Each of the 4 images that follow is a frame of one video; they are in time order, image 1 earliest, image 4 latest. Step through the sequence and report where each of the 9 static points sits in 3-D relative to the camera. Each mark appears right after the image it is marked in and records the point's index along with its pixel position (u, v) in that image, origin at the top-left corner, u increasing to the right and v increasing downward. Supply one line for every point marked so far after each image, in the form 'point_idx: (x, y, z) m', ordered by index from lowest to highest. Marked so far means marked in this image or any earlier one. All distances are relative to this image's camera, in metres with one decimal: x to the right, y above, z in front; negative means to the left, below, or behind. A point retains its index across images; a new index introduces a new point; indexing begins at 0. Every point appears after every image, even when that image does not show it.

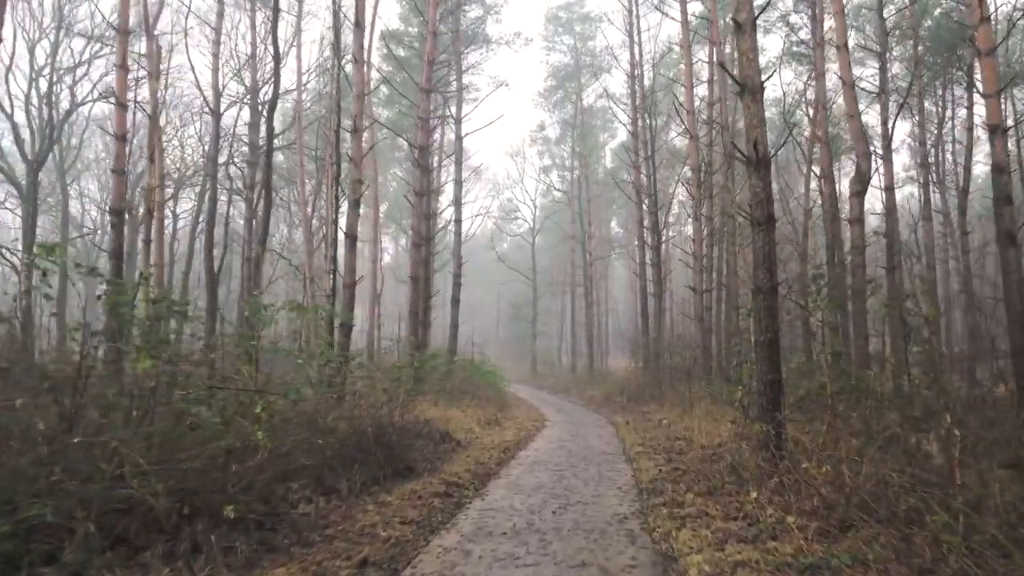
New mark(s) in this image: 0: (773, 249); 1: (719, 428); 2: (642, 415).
0: (+2.6, +0.4, +6.9) m
1: (+3.4, -2.3, +11.3) m
2: (+3.1, -3.0, +16.4) m
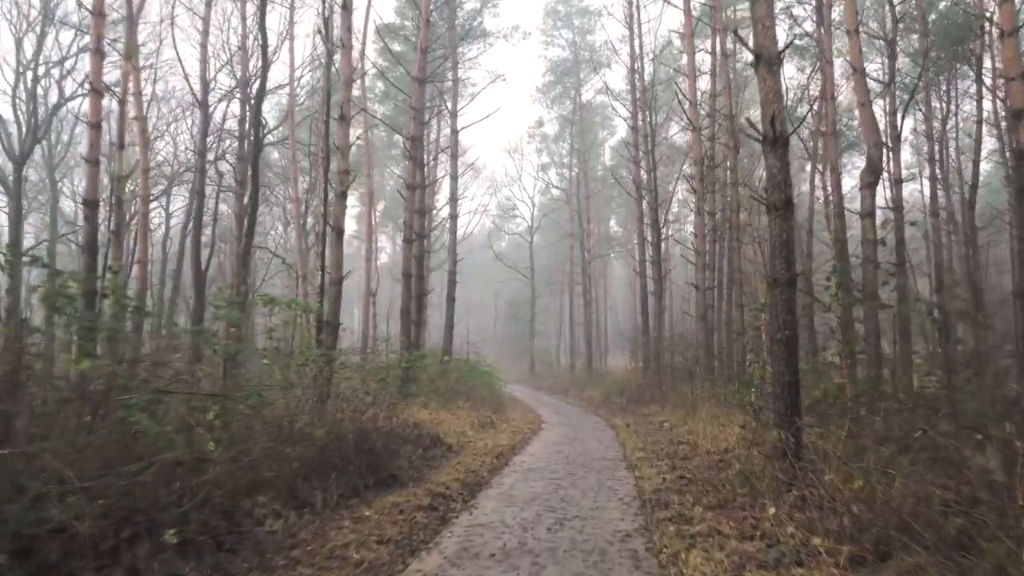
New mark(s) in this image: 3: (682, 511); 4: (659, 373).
0: (+2.5, +0.5, +6.3) m
1: (+3.3, -2.2, +10.7) m
2: (+3.0, -2.9, +15.8) m
3: (+1.6, -2.1, +6.6) m
4: (+3.8, -2.2, +18.1) m
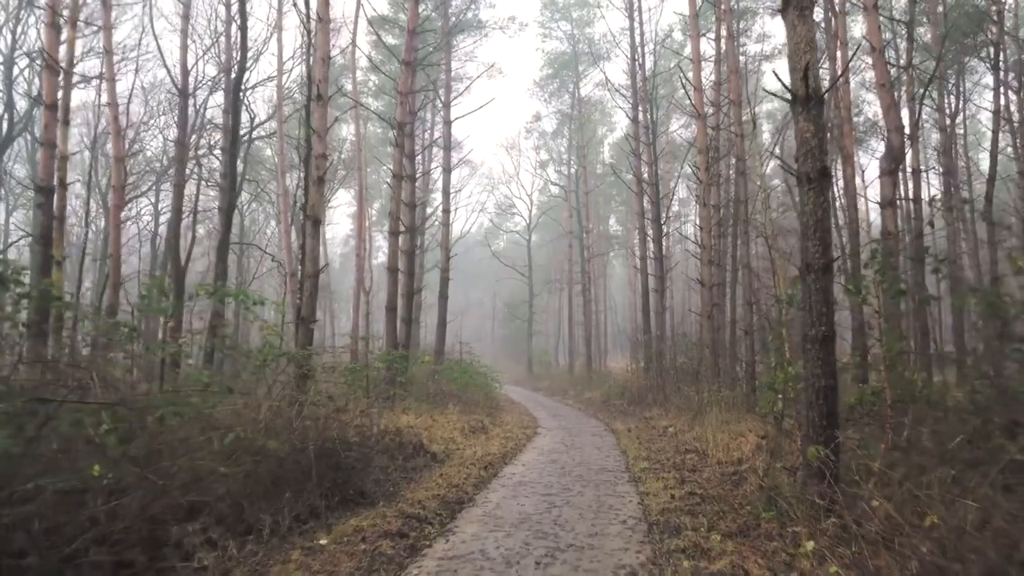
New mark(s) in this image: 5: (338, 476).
0: (+2.4, +0.6, +5.2) m
1: (+3.1, -2.1, +9.6) m
2: (+2.8, -2.8, +14.8) m
3: (+1.5, -2.0, +5.5) m
4: (+3.7, -2.1, +17.1) m
5: (-1.8, -2.0, +7.4) m
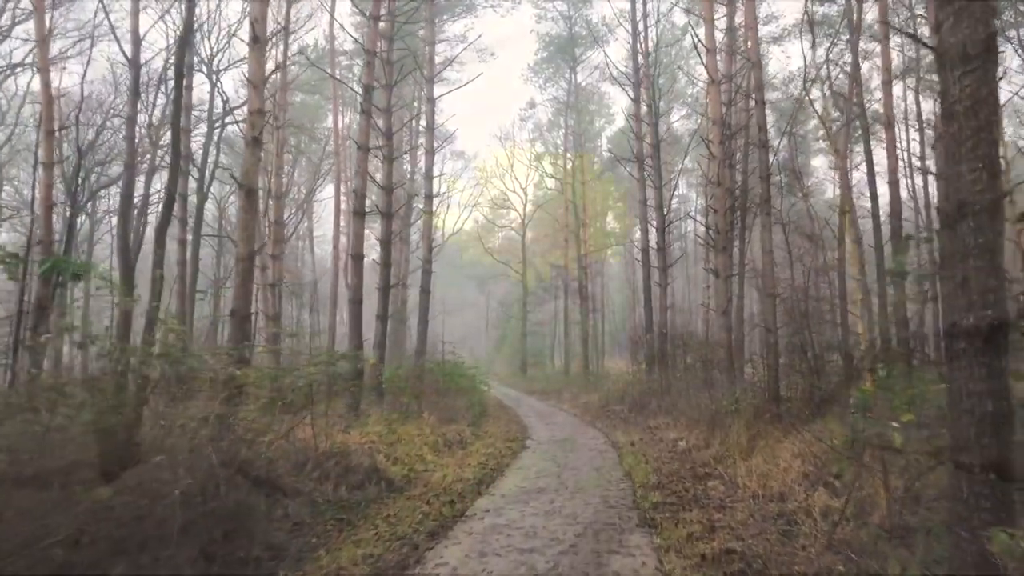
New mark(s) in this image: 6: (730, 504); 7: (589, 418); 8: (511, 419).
0: (+2.1, +0.8, +3.1) m
1: (+2.9, -1.9, +7.5) m
2: (+2.5, -2.6, +12.6) m
3: (+1.2, -1.8, +3.4) m
4: (+3.4, -1.9, +14.9) m
5: (-2.1, -1.8, +5.2) m
6: (+2.2, -2.2, +7.0) m
7: (+1.8, -3.1, +16.4) m
8: (0.0, -3.0, +16.0) m
